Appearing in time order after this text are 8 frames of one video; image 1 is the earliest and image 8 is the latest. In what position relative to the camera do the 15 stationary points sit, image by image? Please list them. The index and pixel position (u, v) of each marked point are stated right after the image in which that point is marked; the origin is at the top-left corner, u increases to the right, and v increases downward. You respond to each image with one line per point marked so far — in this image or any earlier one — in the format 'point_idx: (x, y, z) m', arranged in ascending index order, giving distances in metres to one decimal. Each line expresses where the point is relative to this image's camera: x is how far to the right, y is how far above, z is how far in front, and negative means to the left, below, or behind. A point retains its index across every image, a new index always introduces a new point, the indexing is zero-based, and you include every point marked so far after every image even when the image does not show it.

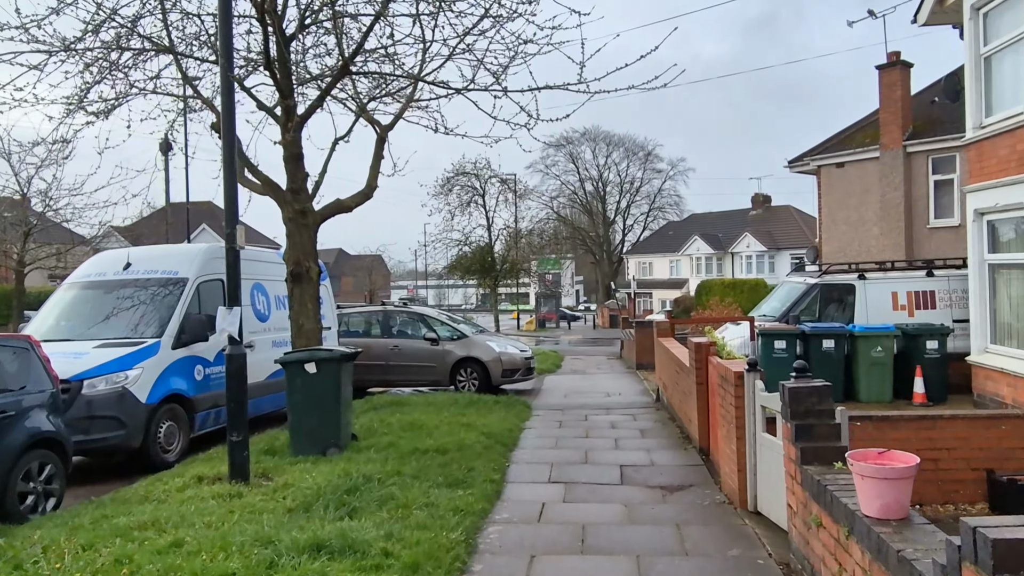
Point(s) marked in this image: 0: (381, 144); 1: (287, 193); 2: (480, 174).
0: (-1.9, +2.0, +10.6) m
1: (-2.7, +1.1, +8.8) m
2: (-0.8, +3.0, +19.2) m
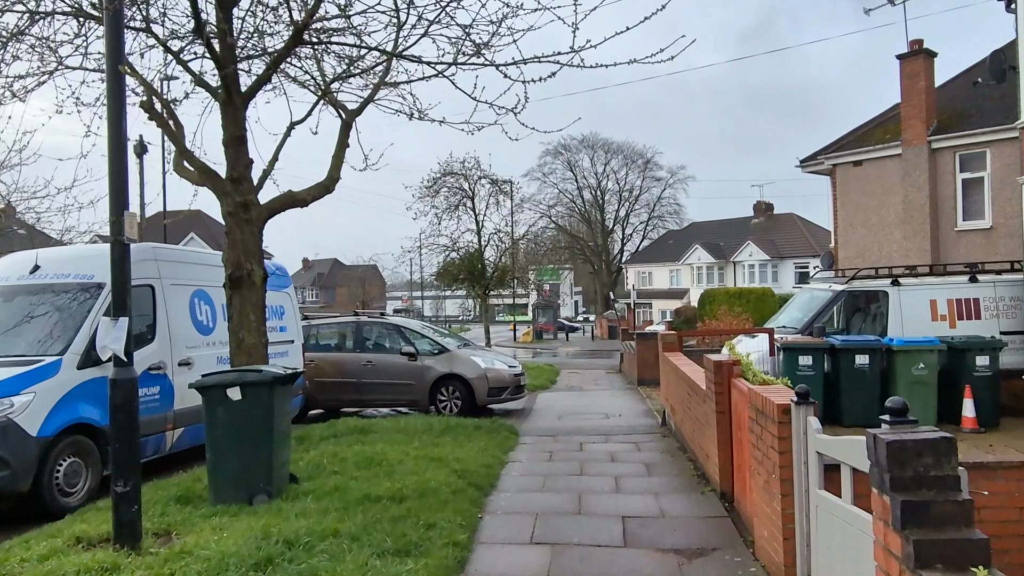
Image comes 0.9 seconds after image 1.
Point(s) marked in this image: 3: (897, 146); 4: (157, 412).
0: (-2.1, +1.9, +9.2) m
1: (-2.9, +1.1, +7.5) m
2: (-1.0, +2.7, +17.9) m
3: (+7.8, +2.9, +15.1) m
4: (-3.6, -1.3, +7.5) m
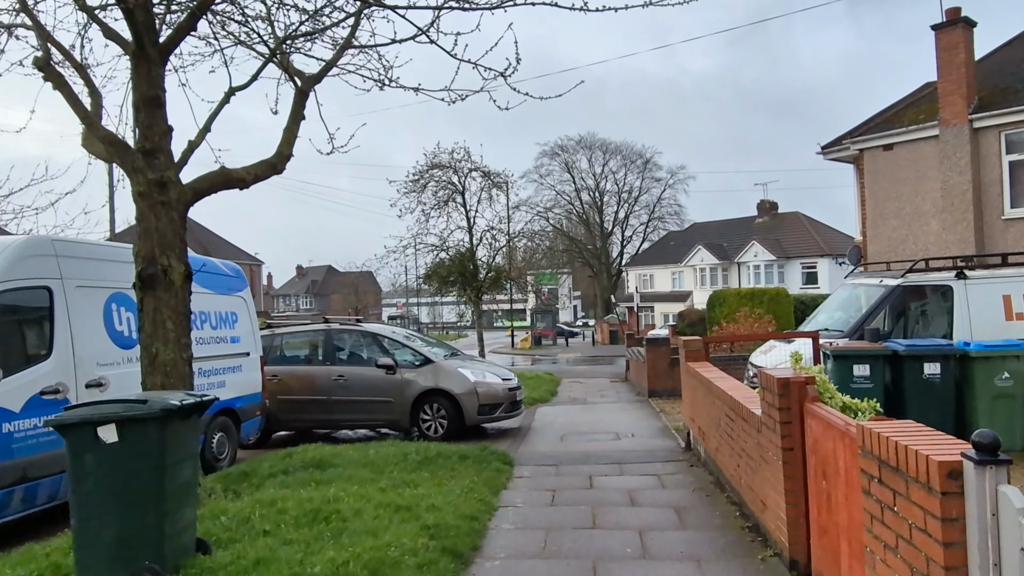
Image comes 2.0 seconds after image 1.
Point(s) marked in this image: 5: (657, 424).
0: (-2.2, +1.9, +7.7) m
1: (-3.0, +1.1, +5.9) m
2: (-1.2, +2.7, +16.3) m
3: (+7.7, +2.9, +13.5) m
4: (-3.7, -1.3, +5.9) m
5: (+2.0, -1.9, +10.2) m
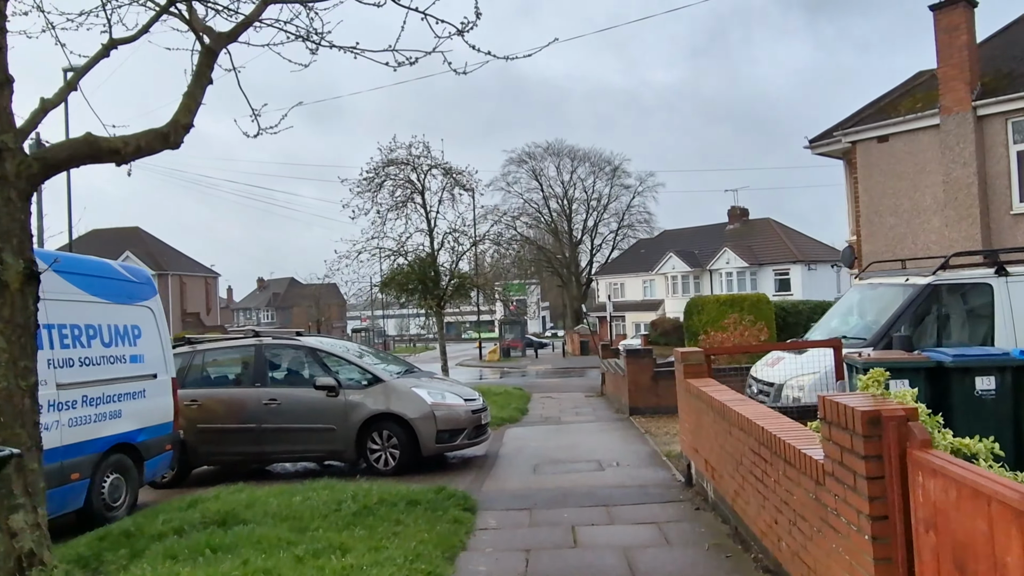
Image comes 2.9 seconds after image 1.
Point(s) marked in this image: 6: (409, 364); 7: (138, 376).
0: (-2.5, +1.9, +6.2) m
1: (-3.2, +1.0, +4.4) m
2: (-1.9, +2.5, +14.9) m
3: (+7.1, +2.9, +12.5) m
4: (-3.9, -1.3, +4.3) m
5: (+1.6, -1.9, +8.9) m
6: (-1.4, -1.0, +10.1) m
7: (-3.7, -0.9, +7.3) m
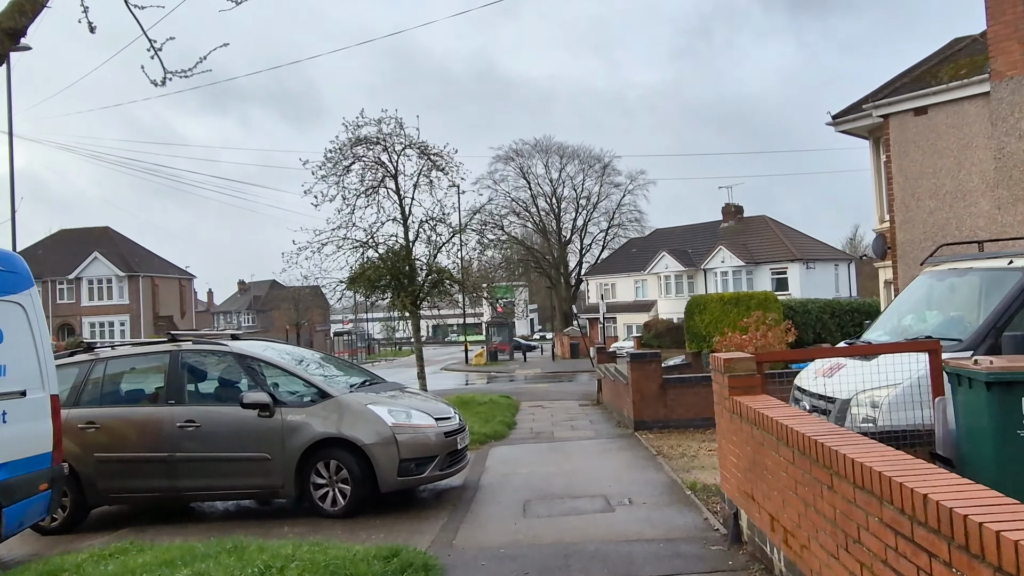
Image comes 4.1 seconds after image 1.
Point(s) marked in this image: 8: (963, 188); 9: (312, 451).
0: (-2.6, +2.0, +4.4) m
1: (-3.3, +1.1, +2.6) m
2: (-2.2, +2.6, +13.1) m
3: (+6.8, +3.0, +10.8) m
4: (-4.0, -1.2, +2.5) m
5: (+1.4, -1.8, +7.1) m
6: (-1.6, -1.0, +8.3) m
7: (-3.8, -0.8, +5.4) m
8: (+6.7, +1.5, +11.1) m
9: (-1.8, -1.4, +6.6) m
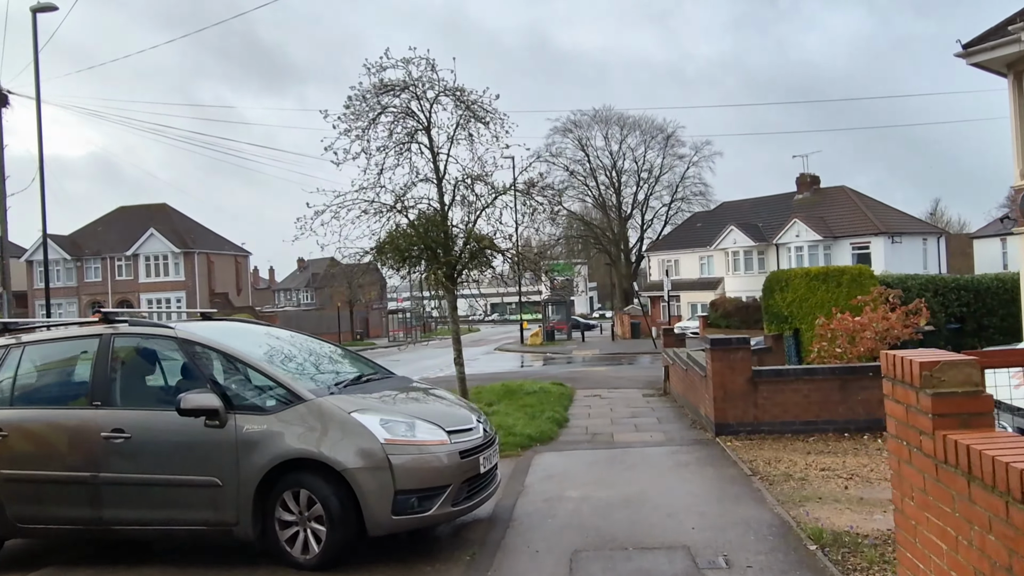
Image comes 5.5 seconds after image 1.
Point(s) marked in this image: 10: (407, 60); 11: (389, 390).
0: (-2.5, +2.2, +2.5) m
1: (-3.4, +1.3, +0.8) m
2: (-1.4, +3.0, +11.2) m
3: (+7.4, +3.3, +8.2) m
4: (-4.0, -1.1, +0.9) m
5: (+1.7, -1.6, +5.1) m
6: (-1.2, -0.7, +6.5) m
7: (-3.6, -0.6, +3.8) m
8: (+7.3, +1.9, +8.5) m
9: (-1.5, -1.2, +4.8) m
10: (-1.5, +3.4, +11.0) m
11: (-0.9, -0.7, +5.6) m
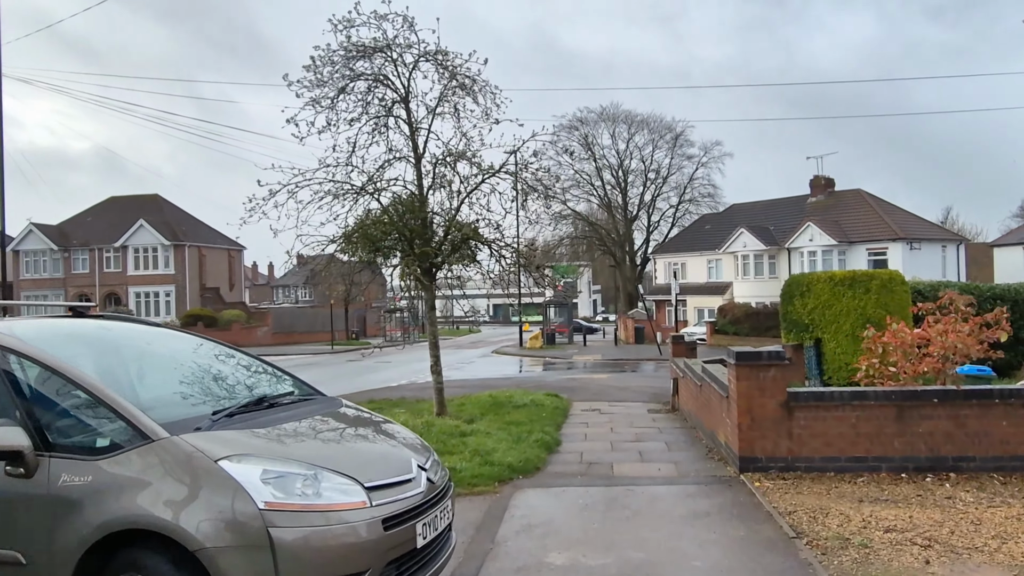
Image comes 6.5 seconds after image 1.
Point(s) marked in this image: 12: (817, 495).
0: (-2.7, +2.3, +1.0) m
1: (-3.6, +1.4, -0.7) m
2: (-1.5, +3.1, +9.6) m
3: (+7.3, +3.2, +6.6) m
4: (-4.3, -1.0, -0.7) m
5: (+1.5, -1.6, +3.5) m
6: (-1.4, -0.6, +4.9) m
7: (-3.8, -0.4, +2.2) m
8: (+7.2, +1.7, +6.9) m
9: (-1.7, -1.1, +3.2) m
10: (-1.6, +3.4, +9.4) m
11: (-1.1, -0.7, +4.0) m
12: (+2.5, -1.6, +6.0) m
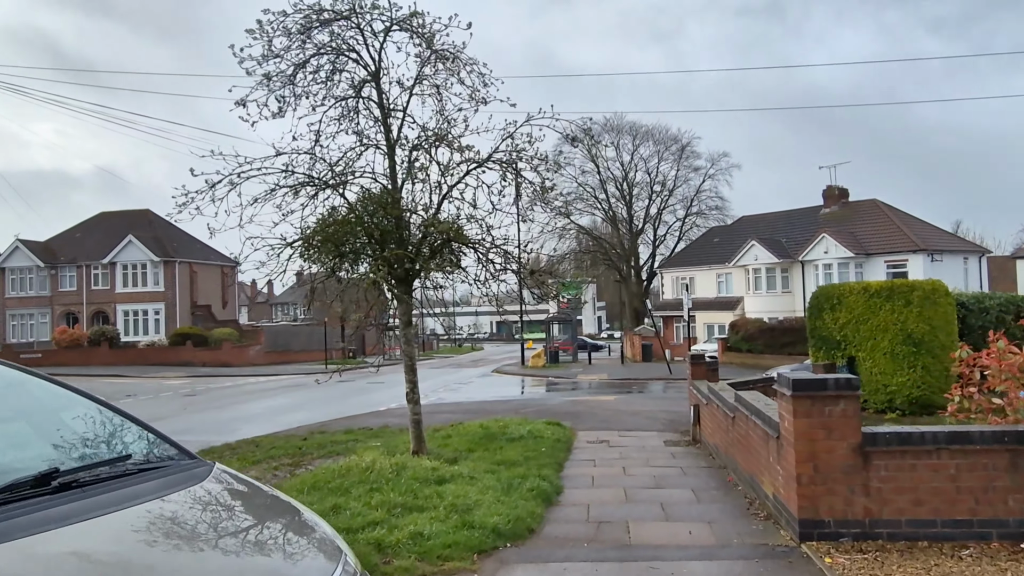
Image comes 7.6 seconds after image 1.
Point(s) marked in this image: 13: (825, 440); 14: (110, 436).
0: (-2.9, +2.3, -0.6) m
1: (-3.7, +1.5, -2.3) m
2: (-1.6, +2.9, +8.1) m
3: (+7.2, +3.2, +5.0) m
4: (-4.4, -0.9, -2.3) m
5: (+1.4, -1.5, +1.8) m
6: (-1.5, -0.6, +3.3) m
7: (-4.0, -0.4, +0.6) m
8: (+7.0, +1.7, +5.3) m
9: (-1.8, -1.1, +1.5) m
10: (-1.7, +3.3, +7.9) m
11: (-1.3, -0.7, +2.4) m
12: (+2.4, -1.7, +4.3) m
13: (+2.1, -1.0, +4.9) m
14: (-1.7, -0.6, +3.5) m
